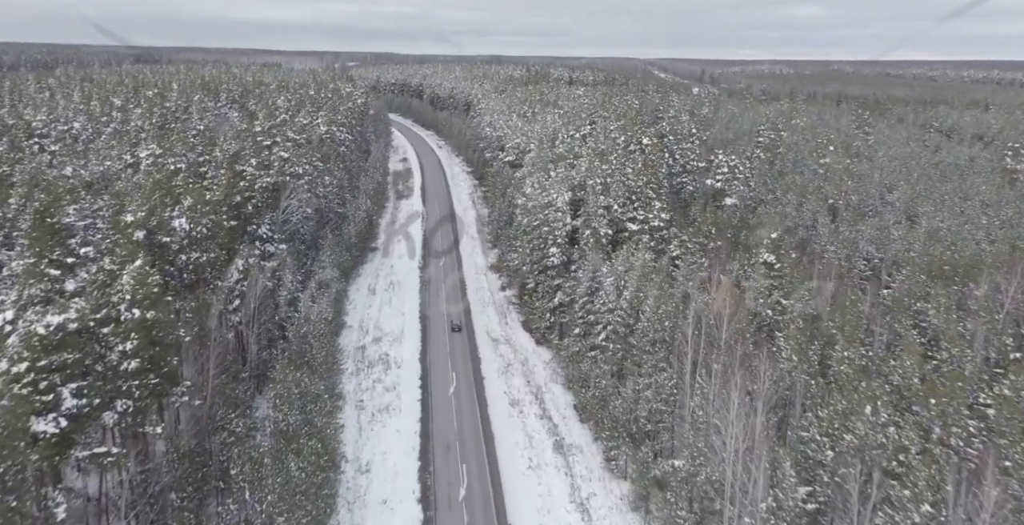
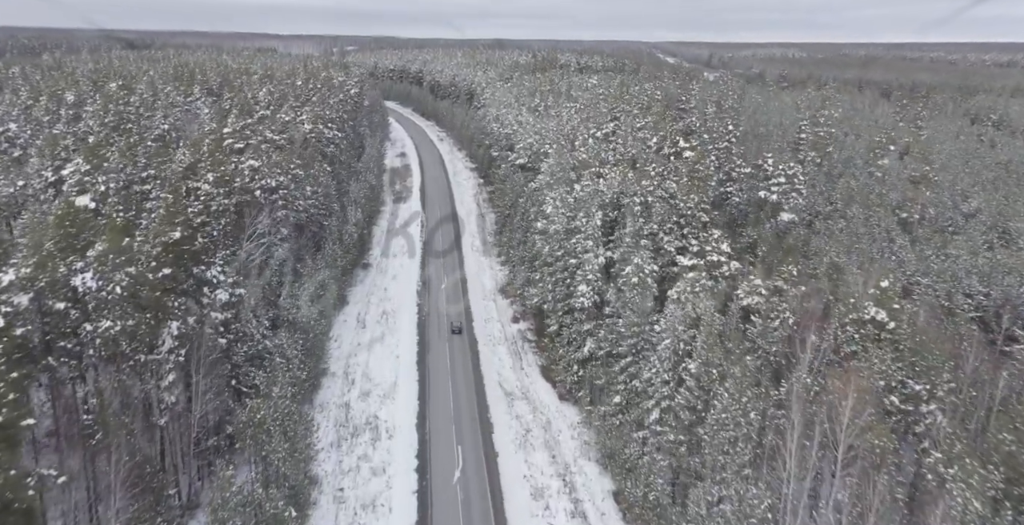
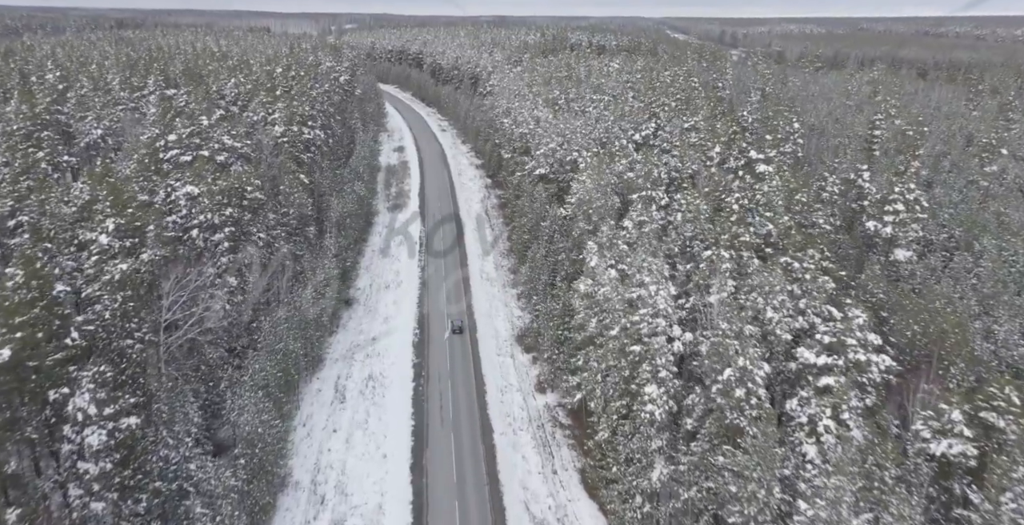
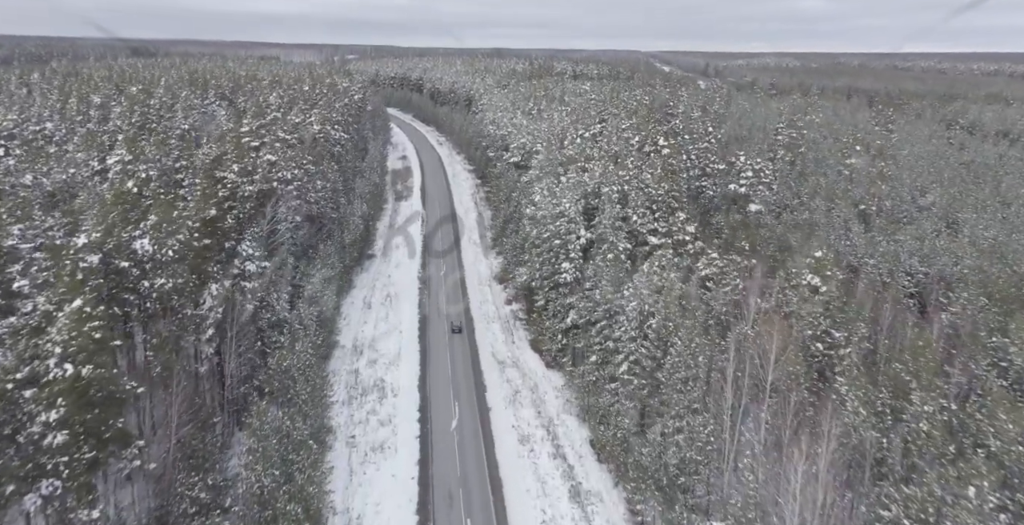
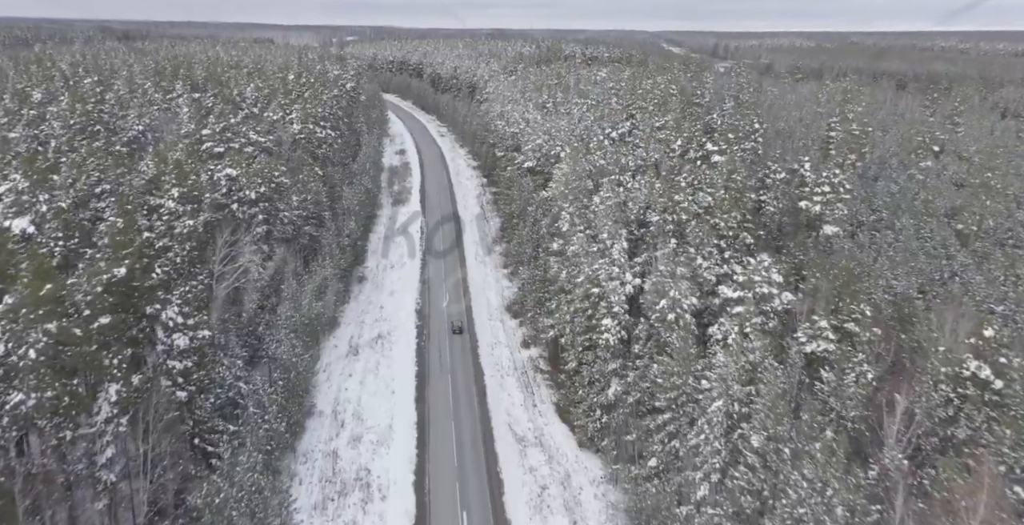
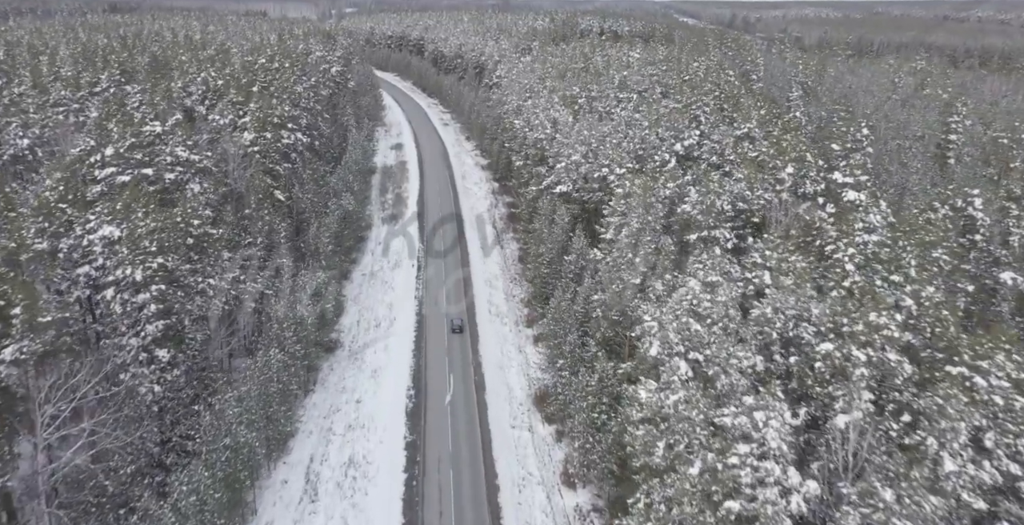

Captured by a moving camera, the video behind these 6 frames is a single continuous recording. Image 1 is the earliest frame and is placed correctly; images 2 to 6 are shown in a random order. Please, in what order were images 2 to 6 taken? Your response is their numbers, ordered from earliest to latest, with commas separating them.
4, 2, 5, 3, 6
